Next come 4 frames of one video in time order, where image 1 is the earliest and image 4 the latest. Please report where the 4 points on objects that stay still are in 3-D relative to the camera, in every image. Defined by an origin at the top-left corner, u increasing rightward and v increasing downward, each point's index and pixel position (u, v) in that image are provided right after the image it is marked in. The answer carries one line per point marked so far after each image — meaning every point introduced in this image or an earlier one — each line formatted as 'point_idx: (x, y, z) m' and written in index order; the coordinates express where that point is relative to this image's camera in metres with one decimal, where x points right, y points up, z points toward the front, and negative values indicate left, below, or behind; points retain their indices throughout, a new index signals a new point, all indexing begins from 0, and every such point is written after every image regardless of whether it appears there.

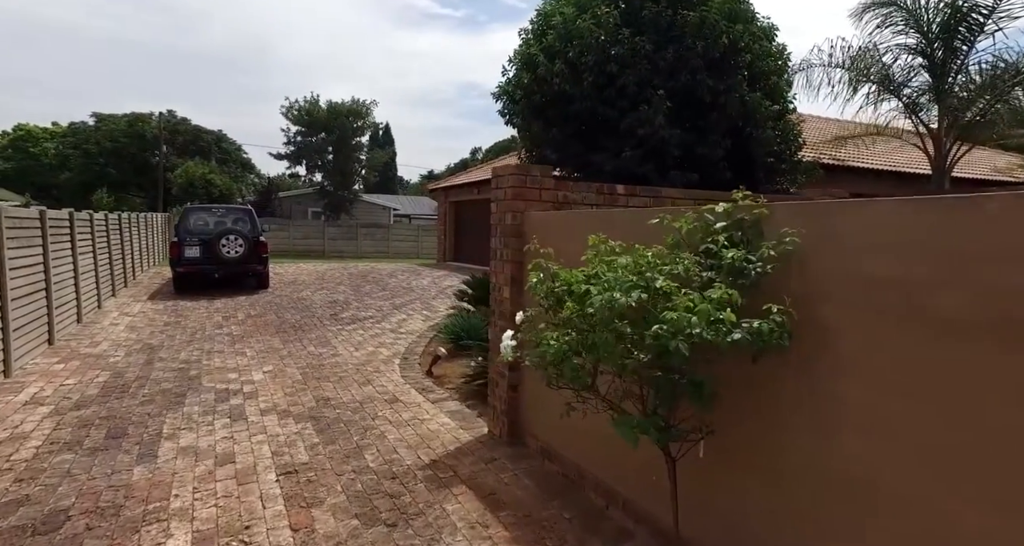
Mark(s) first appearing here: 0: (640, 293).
0: (+0.4, -0.1, +1.9) m
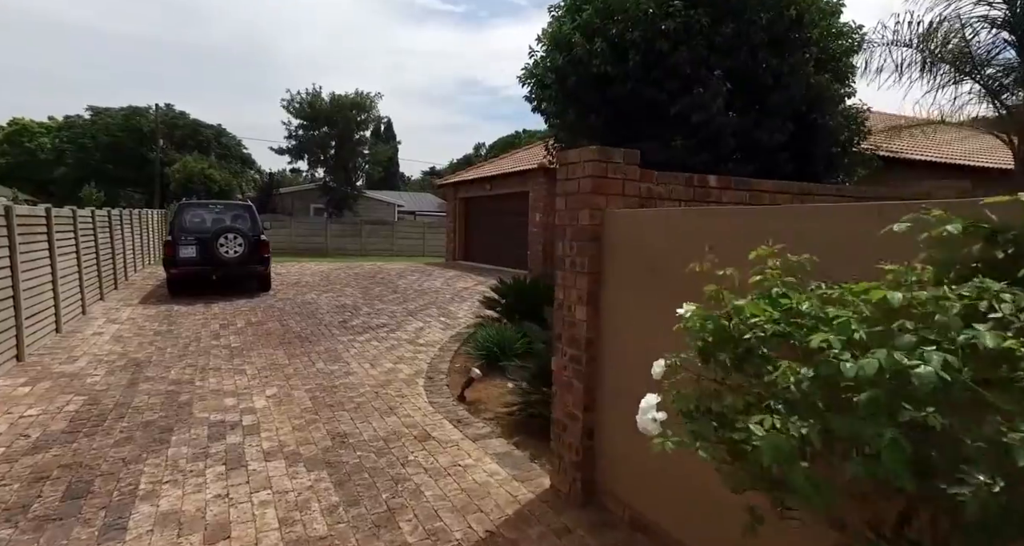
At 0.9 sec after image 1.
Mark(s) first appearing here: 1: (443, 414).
0: (+0.9, -0.2, +1.1) m
1: (-0.6, -1.2, +4.6) m
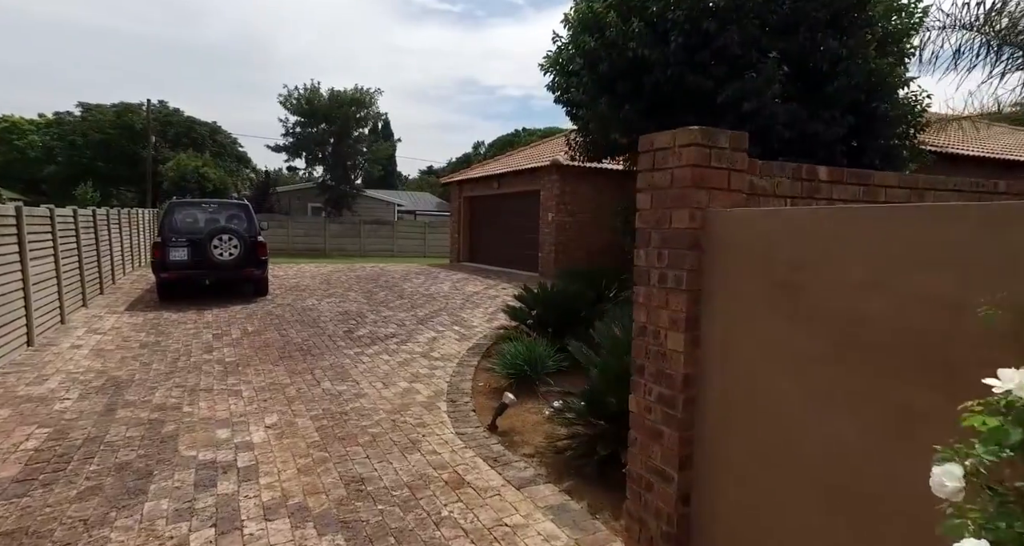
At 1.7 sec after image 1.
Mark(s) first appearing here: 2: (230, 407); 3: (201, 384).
0: (+1.2, -0.2, +0.4) m
1: (-0.3, -1.3, +3.9) m
2: (-2.4, -1.2, +4.7) m
3: (-3.0, -1.1, +5.2) m
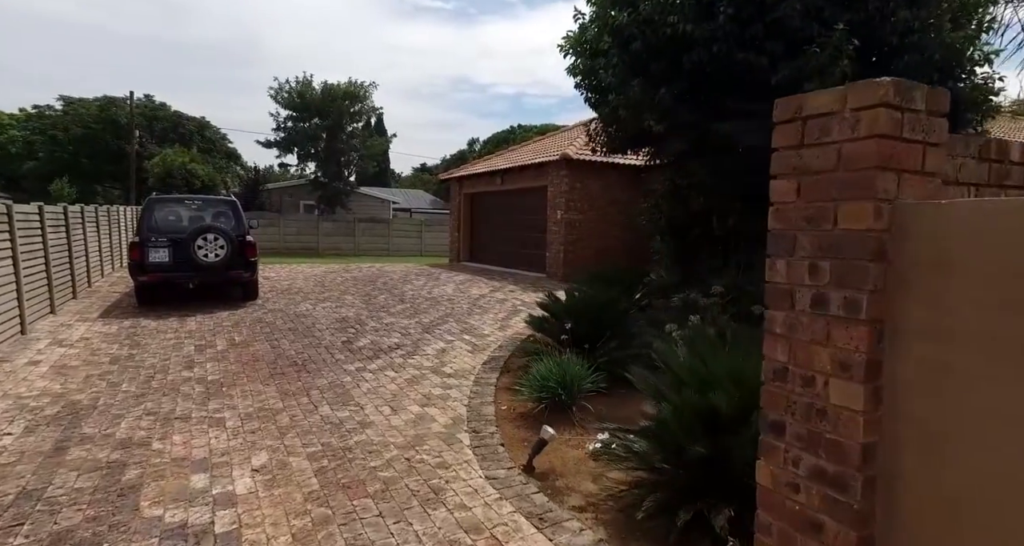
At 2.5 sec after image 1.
0: (+1.5, -0.3, -0.4) m
1: (0.0, -1.3, +3.2) m
2: (-2.2, -1.2, +3.9) m
3: (-2.8, -1.1, +4.5) m
